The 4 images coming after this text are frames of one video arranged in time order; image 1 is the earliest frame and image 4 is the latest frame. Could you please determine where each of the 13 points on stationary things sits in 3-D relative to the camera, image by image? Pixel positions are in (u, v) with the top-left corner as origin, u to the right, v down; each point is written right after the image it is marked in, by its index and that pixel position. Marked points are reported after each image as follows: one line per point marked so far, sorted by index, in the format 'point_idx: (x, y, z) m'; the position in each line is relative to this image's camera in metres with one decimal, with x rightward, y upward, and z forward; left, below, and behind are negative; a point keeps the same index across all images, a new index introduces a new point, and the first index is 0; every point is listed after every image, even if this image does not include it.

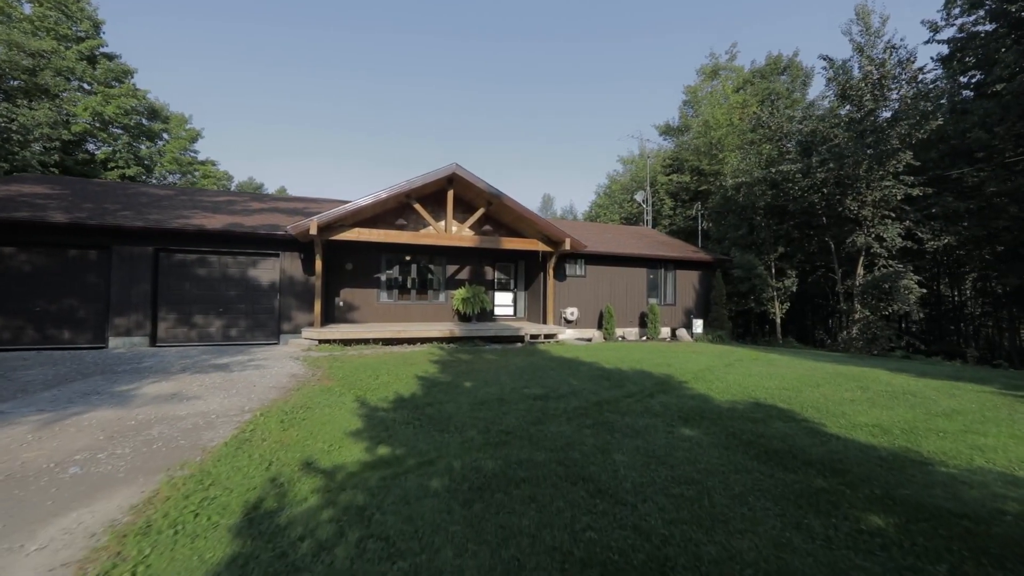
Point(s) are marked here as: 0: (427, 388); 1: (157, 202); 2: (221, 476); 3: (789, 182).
0: (-1.2, -1.5, +6.0) m
1: (-9.9, +2.4, +11.3) m
2: (-2.2, -1.4, +3.0) m
3: (+9.5, +3.6, +13.9) m
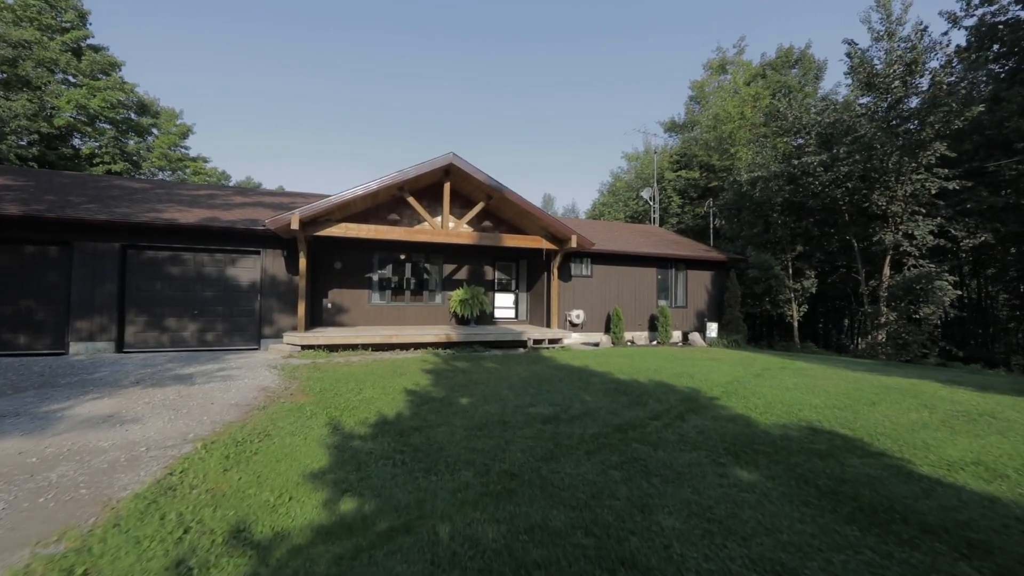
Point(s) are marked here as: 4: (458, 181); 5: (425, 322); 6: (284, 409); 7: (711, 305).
0: (-1.2, -1.5, +5.1) m
1: (-9.8, +2.4, +10.4) m
2: (-2.1, -1.4, +2.1) m
3: (+9.5, +3.6, +13.0) m
4: (-1.4, +2.9, +10.9) m
5: (-2.6, -1.0, +12.3) m
6: (-2.8, -1.5, +4.9) m
7: (+7.1, -0.6, +14.5) m
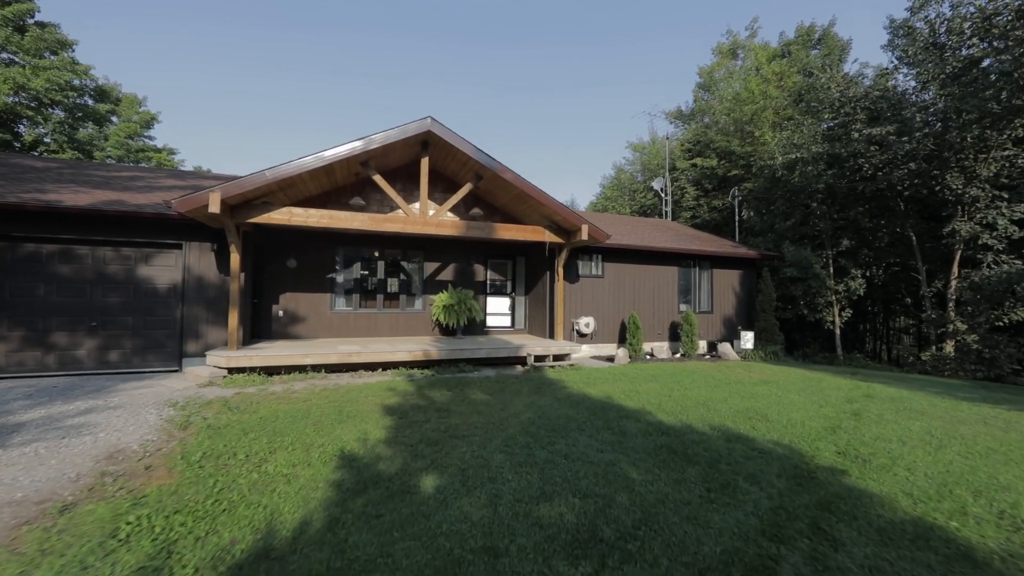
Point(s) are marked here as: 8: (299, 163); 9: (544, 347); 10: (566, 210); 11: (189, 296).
0: (-1.2, -1.5, +2.9) m
1: (-9.9, +2.3, +8.1) m
2: (-2.1, -1.4, -0.1) m
3: (+9.4, +3.6, +11.0) m
4: (-1.5, +2.8, +8.7) m
5: (-2.8, -1.1, +10.1) m
6: (-2.8, -1.5, +2.7) m
7: (+7.0, -0.7, +12.4) m
8: (-3.6, +2.1, +6.9) m
9: (+0.7, -1.3, +8.8) m
10: (+1.1, +1.7, +8.7) m
11: (-6.2, -0.1, +7.8) m
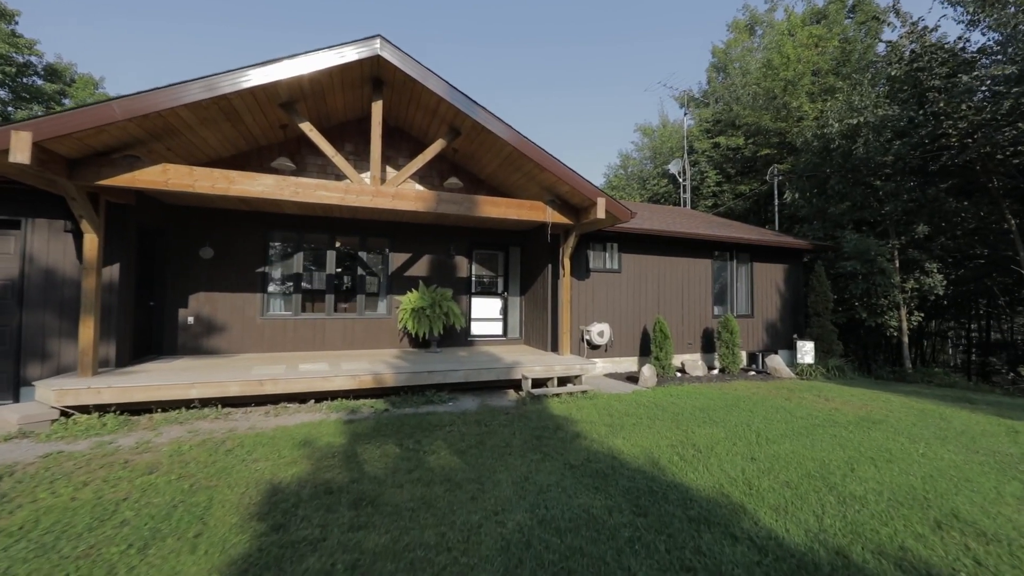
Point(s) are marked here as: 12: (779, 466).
0: (-1.4, -1.5, +0.5) m
1: (-10.1, +2.3, +5.7) m
2: (-2.2, -1.4, -2.5) m
3: (+9.2, +3.6, +8.6) m
4: (-1.7, +2.9, +6.4) m
5: (-2.9, -1.1, +7.7) m
6: (-2.9, -1.5, +0.3) m
7: (+6.8, -0.6, +10.0) m
8: (-3.8, +2.2, +4.5) m
9: (+0.5, -1.2, +6.4) m
10: (+1.0, +1.7, +6.3) m
11: (-6.3, -0.1, +5.4) m
12: (+2.3, -1.6, +3.5) m
